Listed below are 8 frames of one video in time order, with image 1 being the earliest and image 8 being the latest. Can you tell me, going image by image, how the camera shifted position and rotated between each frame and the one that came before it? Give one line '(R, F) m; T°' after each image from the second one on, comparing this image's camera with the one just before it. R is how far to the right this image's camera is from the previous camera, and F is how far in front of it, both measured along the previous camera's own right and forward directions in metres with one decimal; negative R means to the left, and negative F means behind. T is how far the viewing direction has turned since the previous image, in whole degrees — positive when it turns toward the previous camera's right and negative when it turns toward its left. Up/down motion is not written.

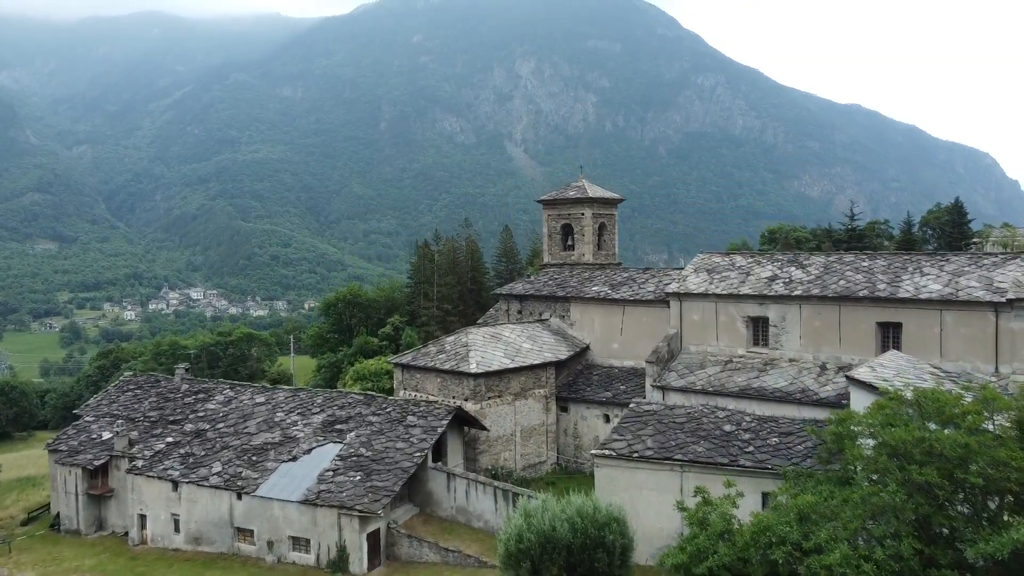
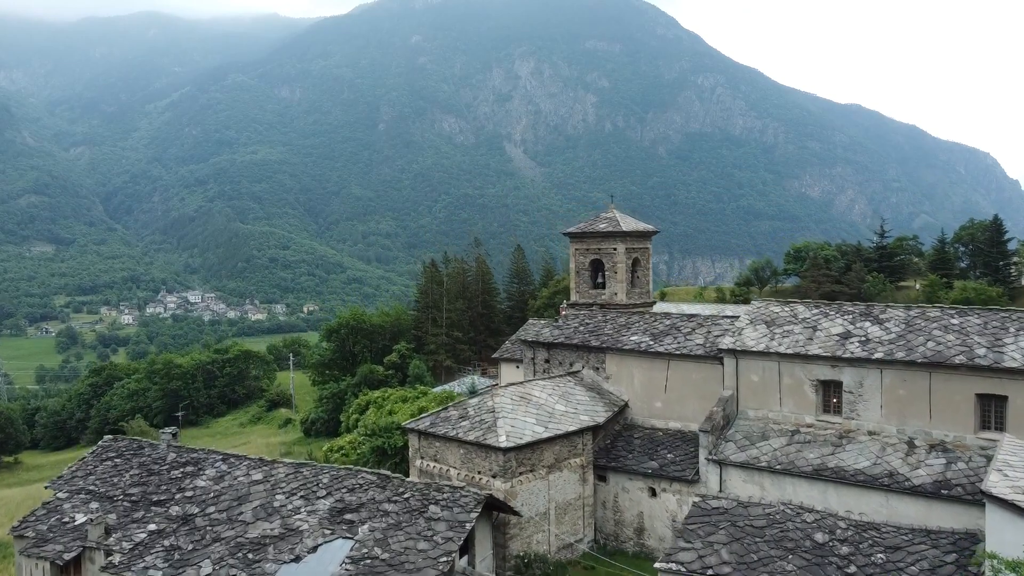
(-0.8, +2.7) m; 0°
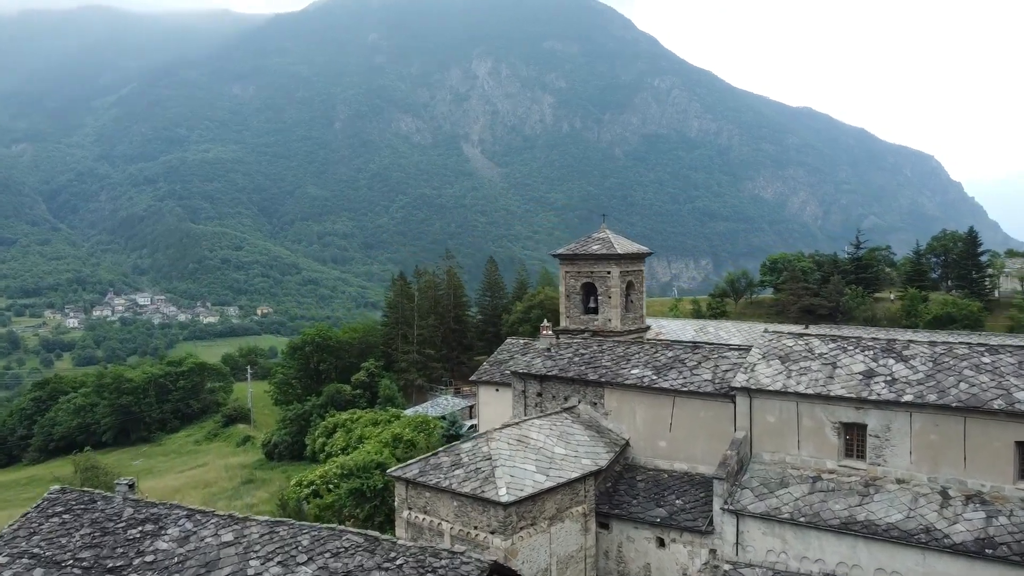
(-0.9, +1.7) m; +3°
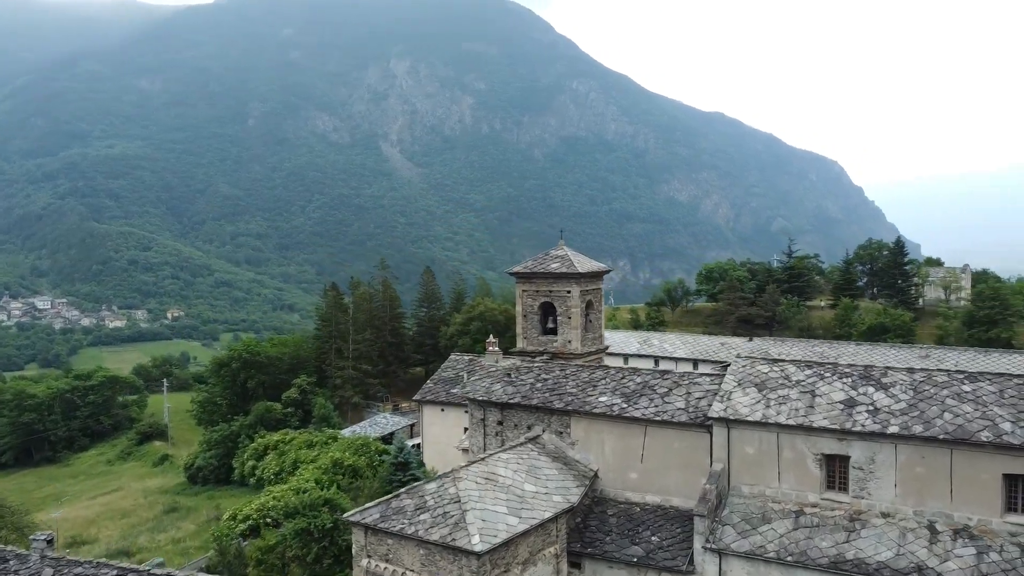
(-1.0, +1.3) m; +6°
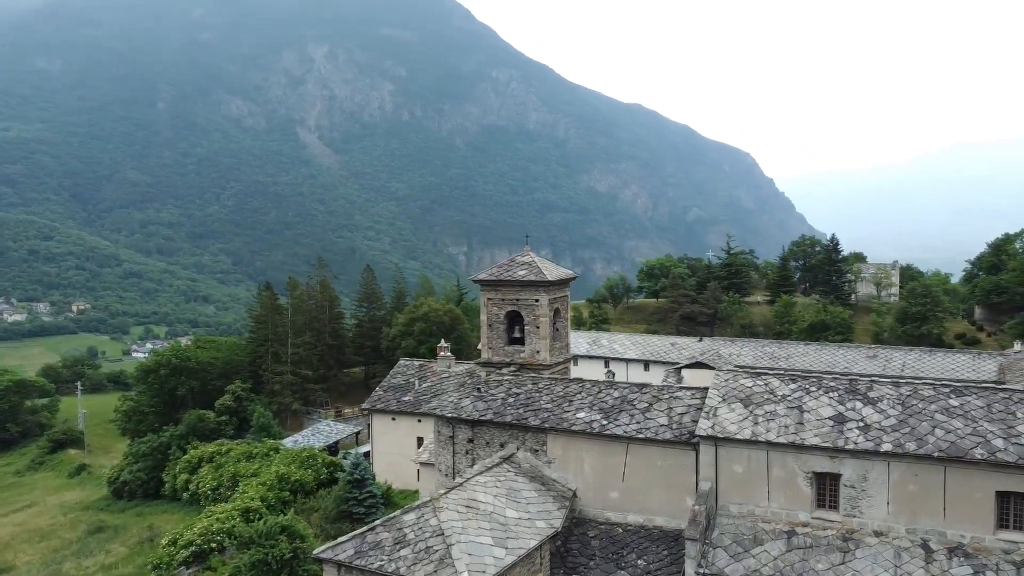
(-1.2, +1.1) m; +6°
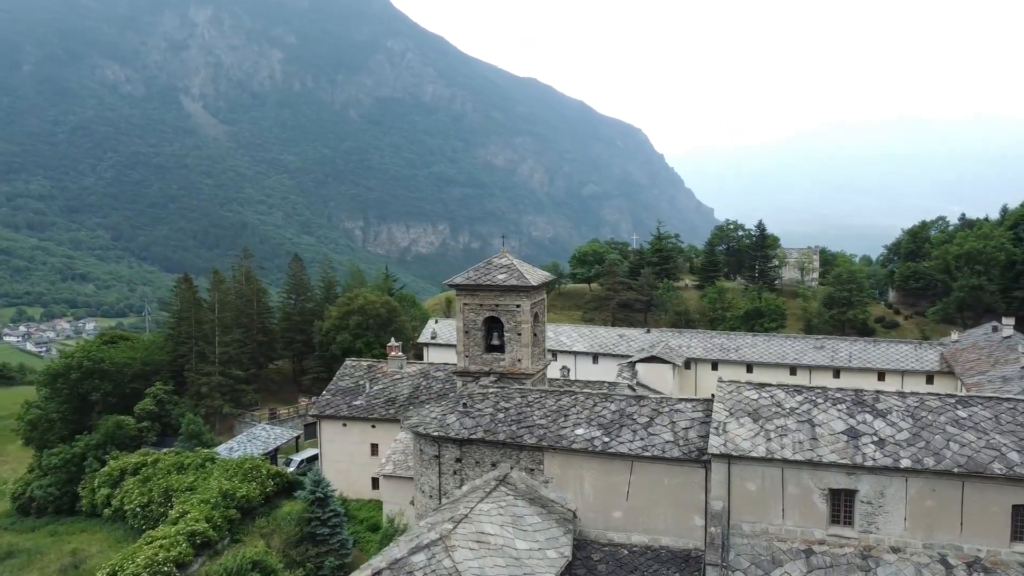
(-2.1, +1.4) m; +7°
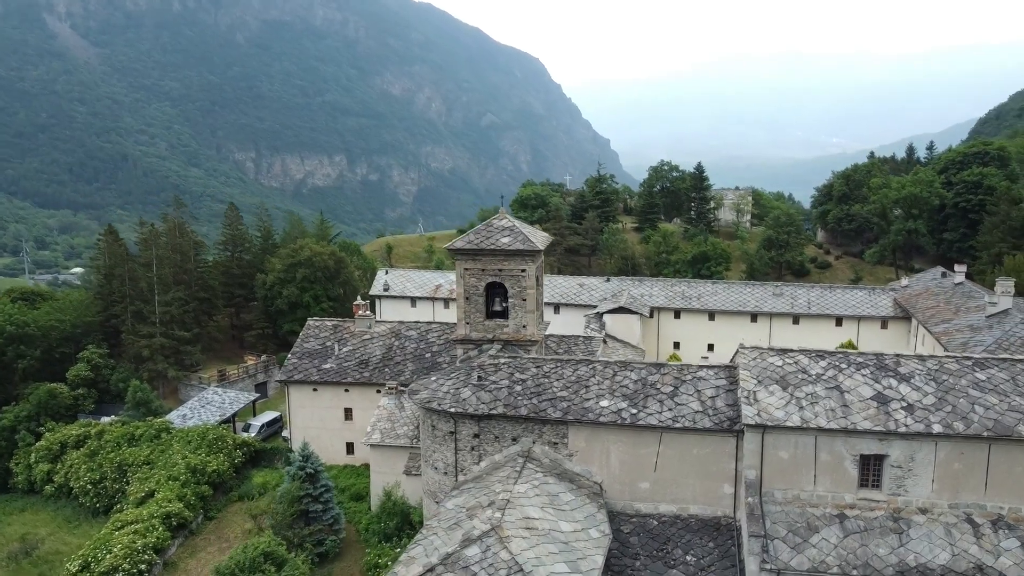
(-2.6, +1.1) m; +7°
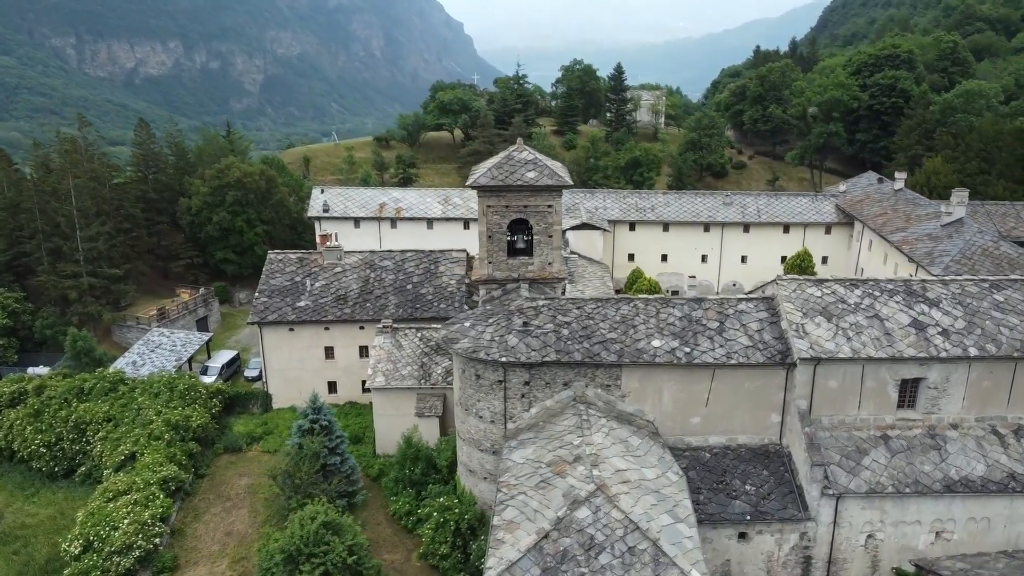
(-3.9, +1.1) m; +10°
